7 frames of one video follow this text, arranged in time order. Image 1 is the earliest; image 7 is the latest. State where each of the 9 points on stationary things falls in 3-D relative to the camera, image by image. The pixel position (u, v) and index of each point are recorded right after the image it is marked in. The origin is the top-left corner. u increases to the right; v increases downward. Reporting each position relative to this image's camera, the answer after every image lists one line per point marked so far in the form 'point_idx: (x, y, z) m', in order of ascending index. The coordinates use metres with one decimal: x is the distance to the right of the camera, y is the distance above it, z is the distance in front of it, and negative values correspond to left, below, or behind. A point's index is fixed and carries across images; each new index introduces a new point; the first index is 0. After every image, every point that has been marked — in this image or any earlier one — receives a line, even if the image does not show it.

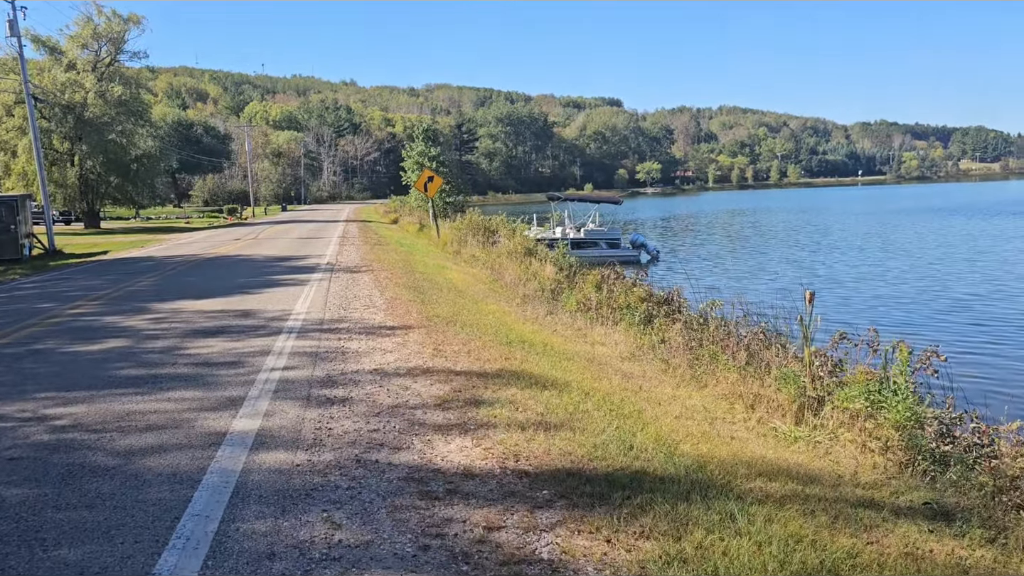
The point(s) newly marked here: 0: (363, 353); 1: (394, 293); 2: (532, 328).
0: (-1.5, -0.7, +8.4) m
1: (-1.9, -0.1, +13.8) m
2: (+0.3, -0.5, +11.0) m
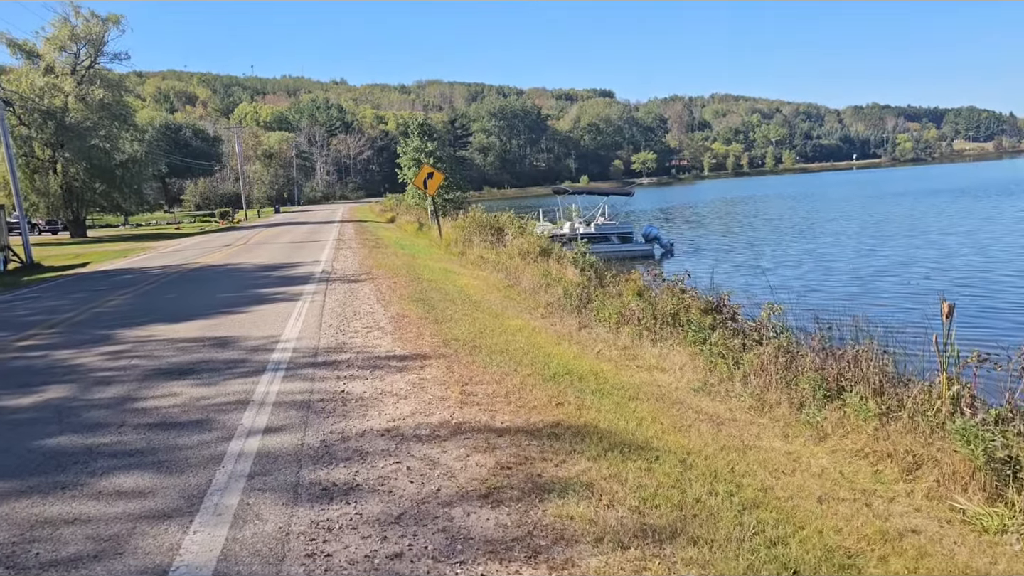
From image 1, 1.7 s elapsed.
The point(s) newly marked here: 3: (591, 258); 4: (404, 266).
0: (-1.1, -0.9, +6.4) m
1: (-1.6, -0.3, +11.9) m
2: (+0.7, -0.7, +9.1) m
3: (+1.8, +0.6, +18.5) m
4: (-2.5, +0.5, +19.0) m
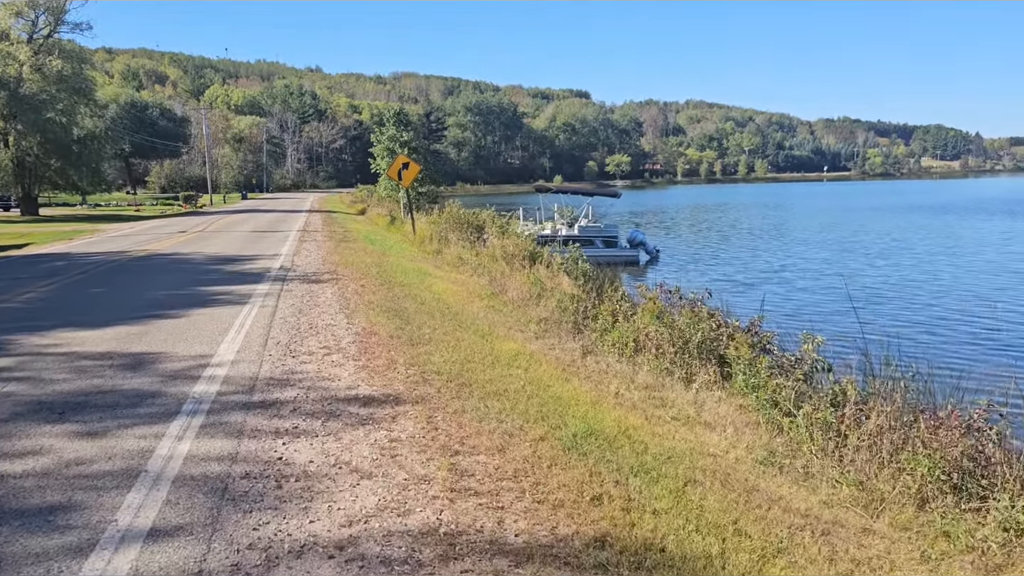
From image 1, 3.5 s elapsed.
0: (-1.0, -1.0, +4.4) m
1: (-1.7, -0.4, +9.8) m
2: (+0.6, -0.9, +7.2) m
3: (+1.4, +0.4, +16.6) m
4: (-2.8, +0.5, +16.9) m
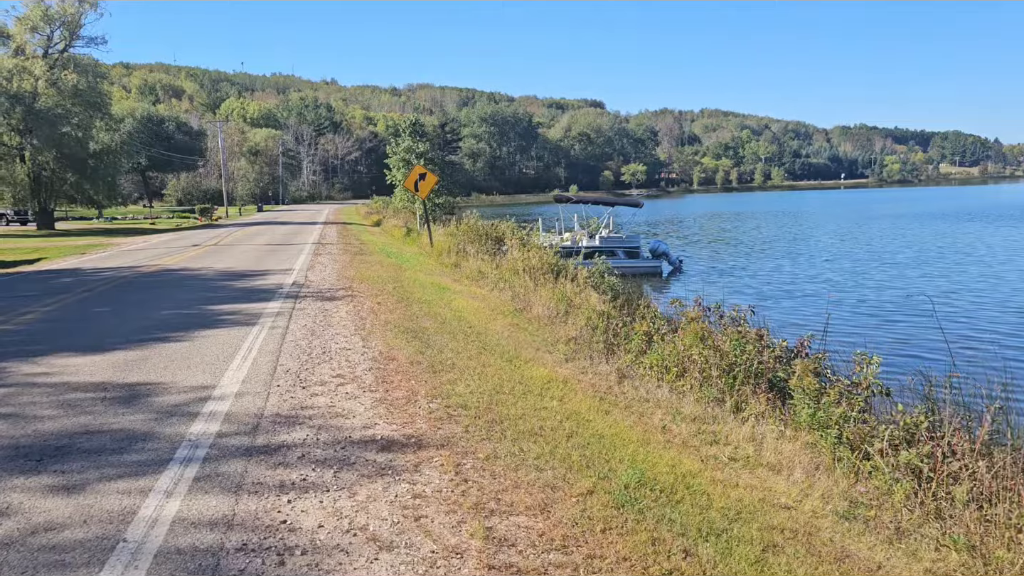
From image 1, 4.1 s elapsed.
0: (-0.8, -1.2, +3.7) m
1: (-1.4, -0.6, +9.1) m
2: (+0.9, -1.1, +6.4) m
3: (+1.9, +0.2, +15.8) m
4: (-2.4, +0.2, +16.2) m
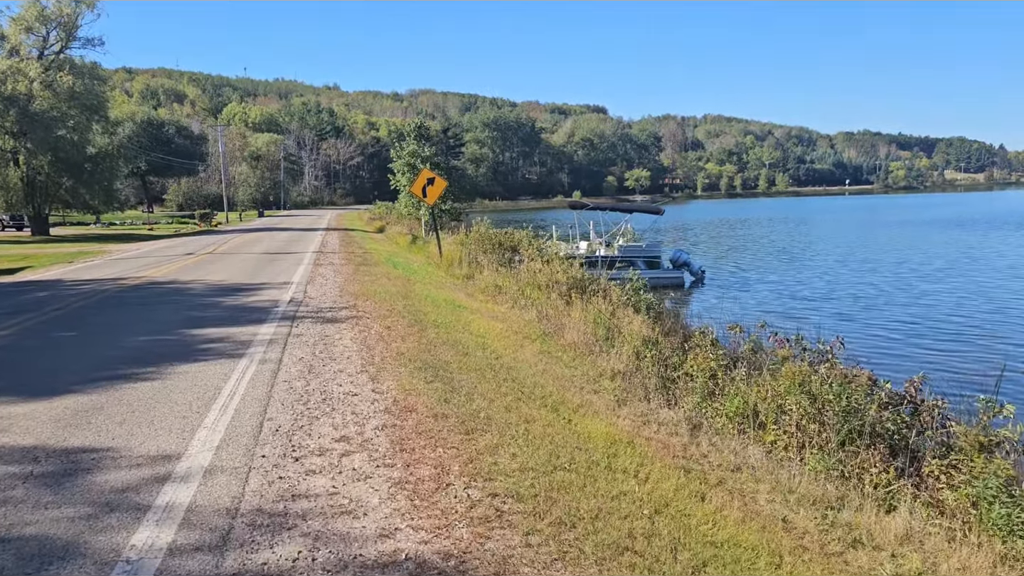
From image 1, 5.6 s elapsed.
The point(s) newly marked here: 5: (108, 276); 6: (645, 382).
0: (-0.4, -1.4, +2.0) m
1: (-1.0, -0.8, +7.4) m
2: (+1.3, -1.3, +4.7) m
3: (+2.3, -0.2, +14.1) m
4: (-2.0, -0.1, +14.6) m
5: (-9.7, +0.3, +20.0) m
6: (+1.4, -1.0, +8.9) m
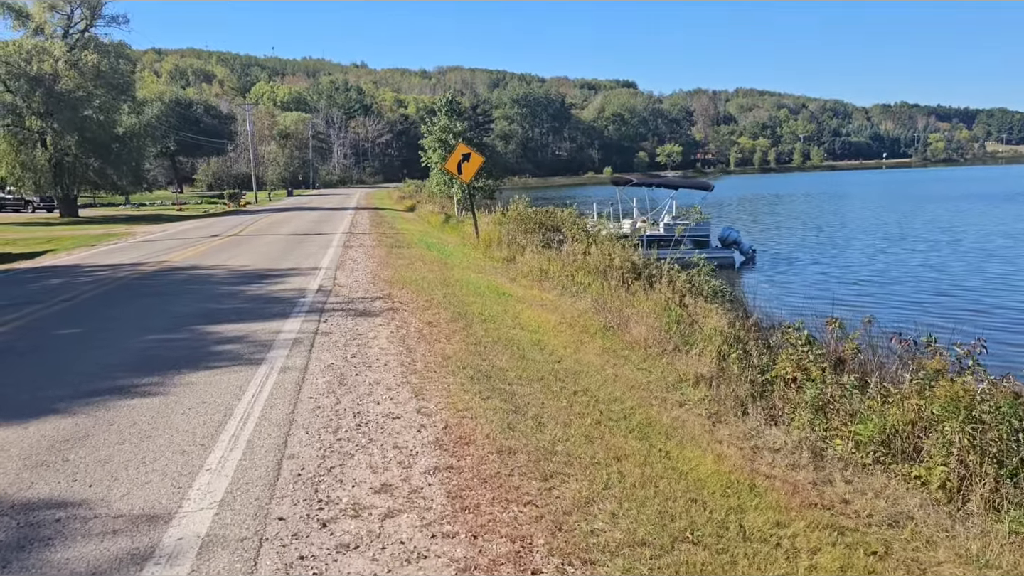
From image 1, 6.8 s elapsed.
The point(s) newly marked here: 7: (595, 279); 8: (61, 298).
0: (-0.1, -1.5, +0.6) m
1: (-0.4, -0.8, +6.1) m
2: (+1.7, -1.3, +3.3) m
3: (+3.0, +0.1, +12.6) m
4: (-1.2, +0.1, +13.2) m
5: (-8.7, +0.6, +18.9) m
6: (+2.0, -0.9, +7.4) m
7: (+1.4, +0.2, +13.4) m
8: (-7.0, -0.2, +12.8) m
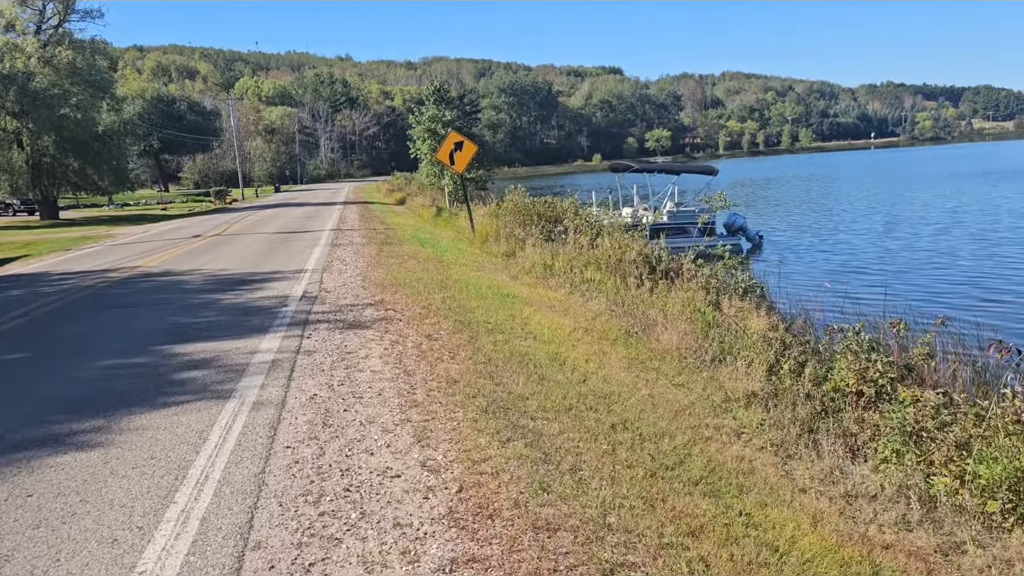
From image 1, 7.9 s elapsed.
0: (+0.2, -1.7, -0.6) m
1: (-0.3, -0.9, +4.8) m
2: (+1.9, -1.4, +2.1) m
3: (+3.1, +0.1, +11.4) m
4: (-1.1, 0.0, +12.0) m
5: (-8.7, +0.4, +17.6) m
6: (+2.2, -0.9, +6.2) m
7: (+1.4, +0.2, +12.2) m
8: (-6.9, -0.4, +11.5) m
